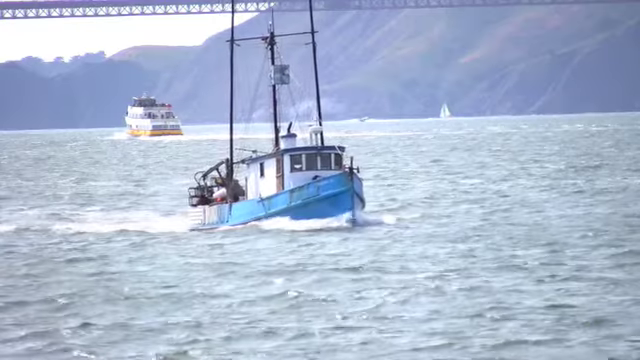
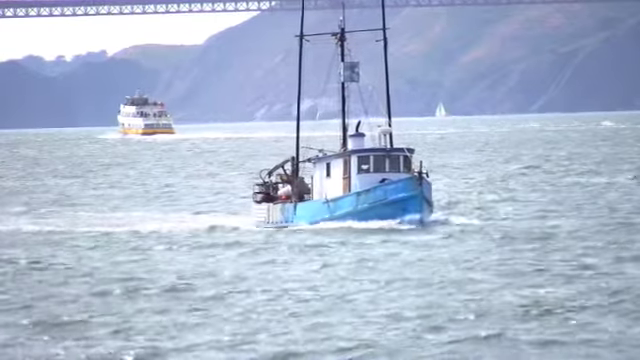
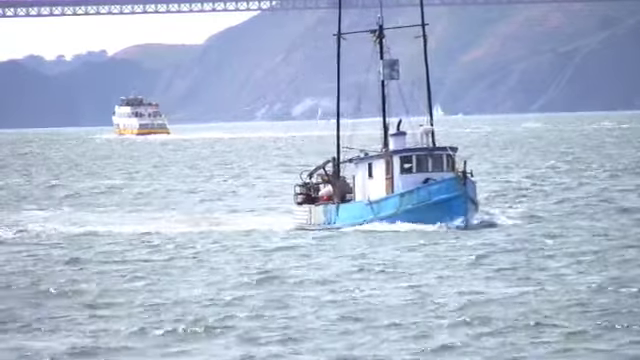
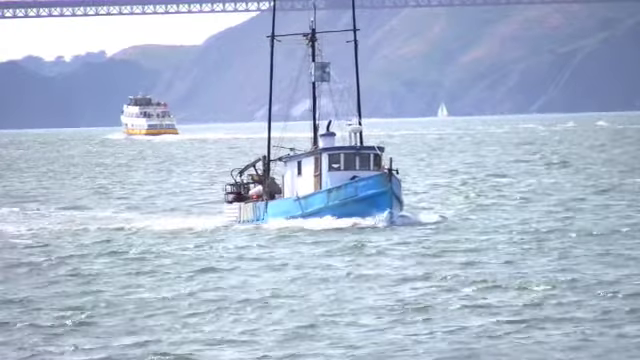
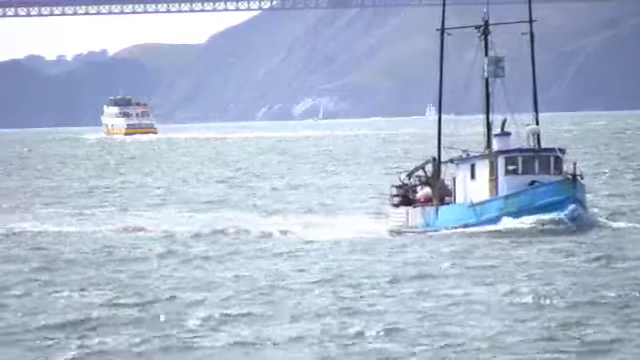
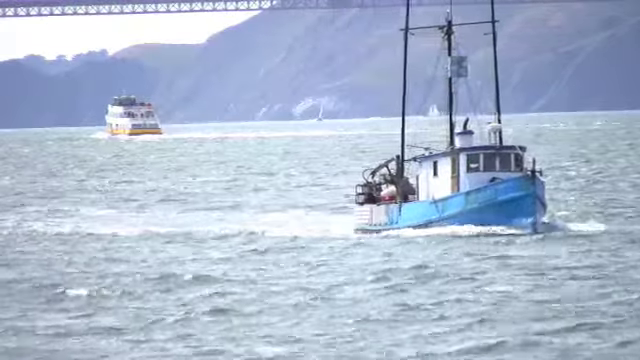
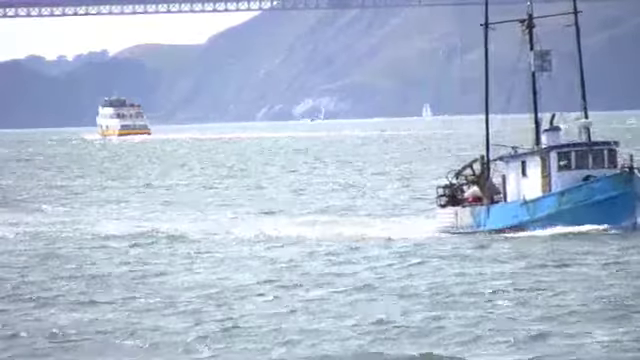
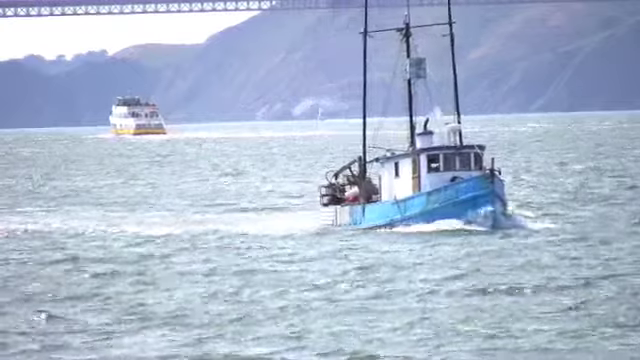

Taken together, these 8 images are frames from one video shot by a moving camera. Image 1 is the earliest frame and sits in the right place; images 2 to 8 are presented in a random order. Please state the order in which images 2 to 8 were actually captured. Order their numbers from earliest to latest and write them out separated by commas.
4, 2, 3, 8, 6, 5, 7
